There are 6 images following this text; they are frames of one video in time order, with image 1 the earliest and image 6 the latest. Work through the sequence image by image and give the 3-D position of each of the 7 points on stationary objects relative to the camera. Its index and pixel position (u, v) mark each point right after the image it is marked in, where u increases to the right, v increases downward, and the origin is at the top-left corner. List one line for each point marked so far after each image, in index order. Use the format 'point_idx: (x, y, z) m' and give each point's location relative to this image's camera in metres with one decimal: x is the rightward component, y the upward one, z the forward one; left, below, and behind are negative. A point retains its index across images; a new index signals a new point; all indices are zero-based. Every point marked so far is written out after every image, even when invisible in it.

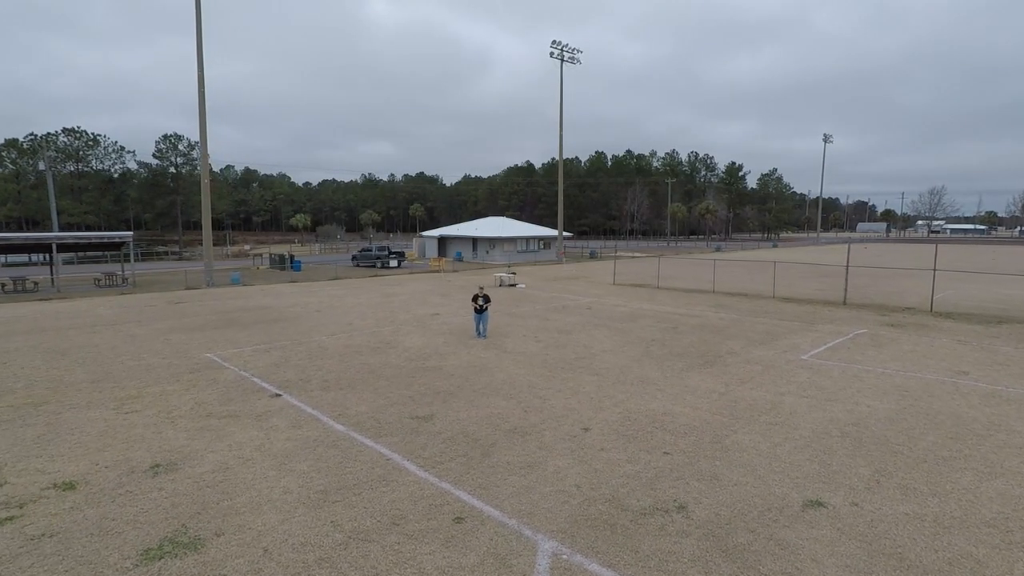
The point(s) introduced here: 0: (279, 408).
0: (-3.7, -1.9, +9.2) m
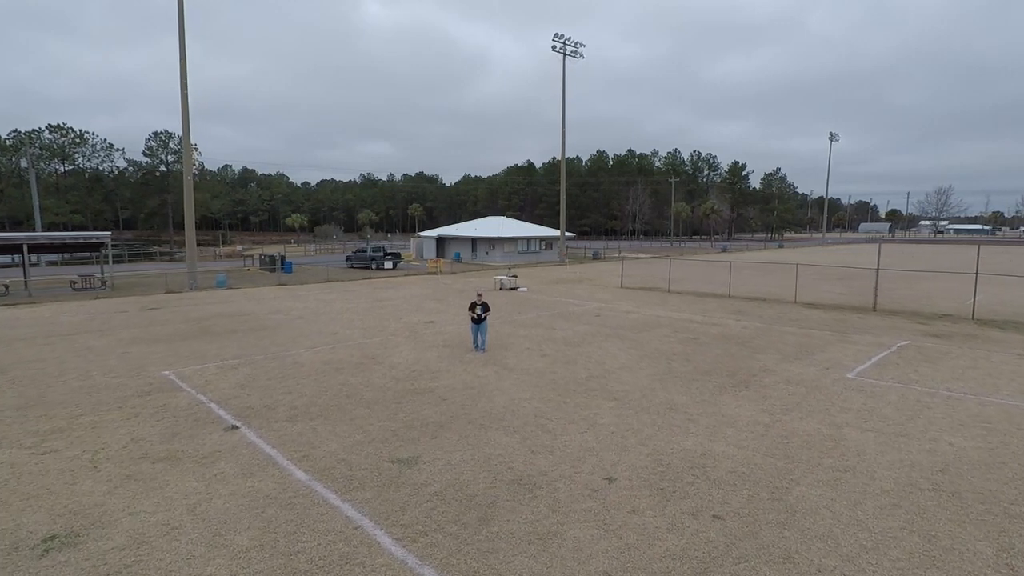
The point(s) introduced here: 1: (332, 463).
0: (-3.7, -2.1, +7.6) m
1: (-2.2, -2.1, +7.0) m
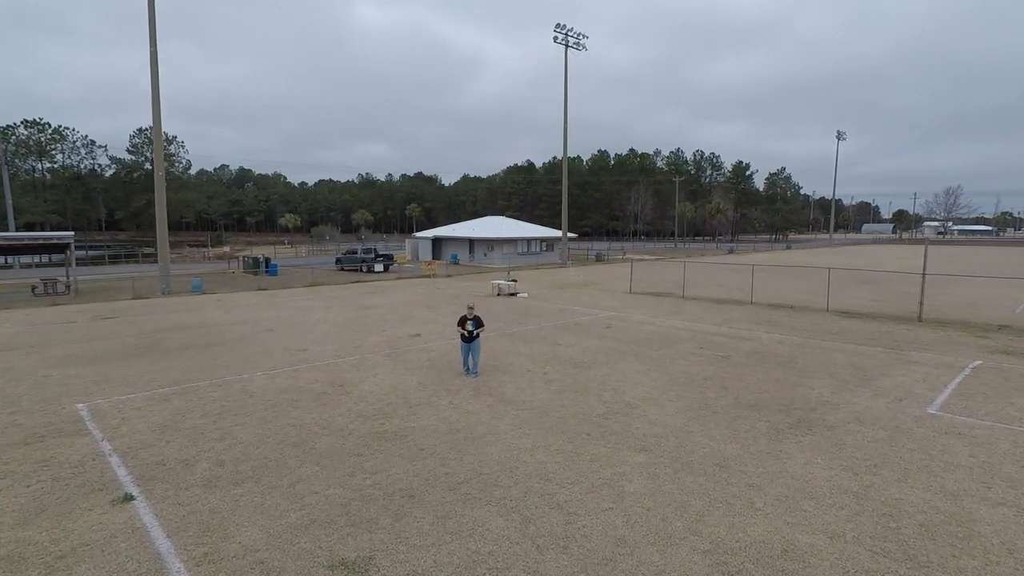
0: (-3.7, -2.3, +5.3) m
1: (-2.2, -2.3, +4.8) m
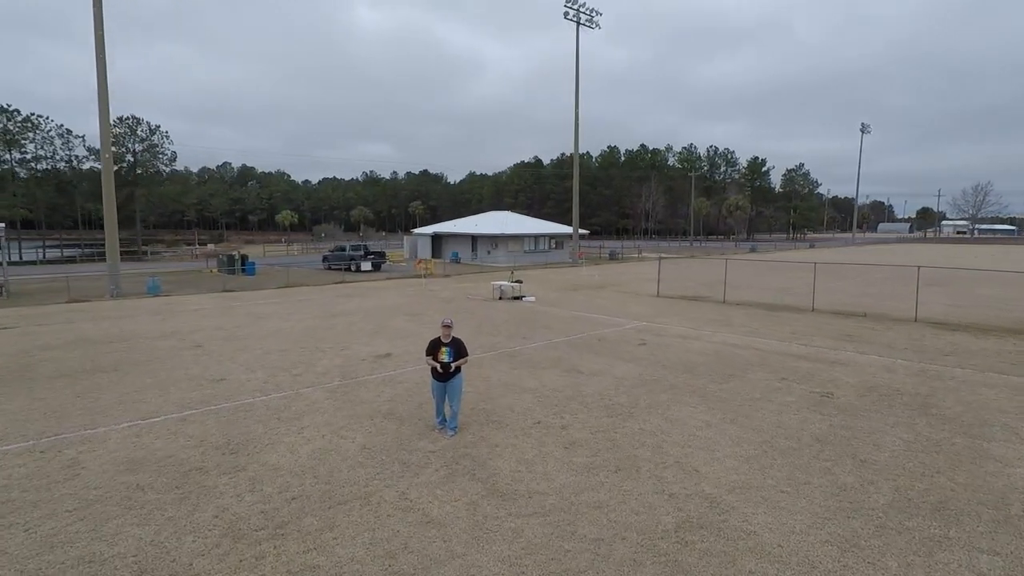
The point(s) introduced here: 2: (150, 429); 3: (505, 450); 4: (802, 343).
0: (-3.8, -2.4, +1.5) m
1: (-2.3, -2.4, +0.9) m
2: (-4.4, -1.7, +7.1) m
3: (-0.1, -1.8, +6.4) m
4: (+6.1, -1.2, +12.1) m
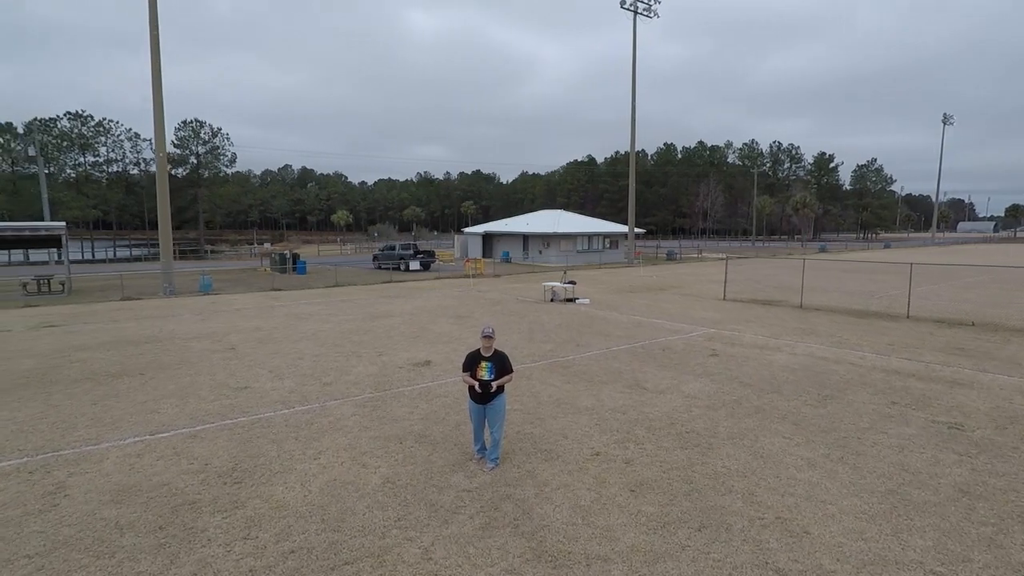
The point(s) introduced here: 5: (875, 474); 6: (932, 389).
0: (-3.7, -2.4, +0.6) m
1: (-2.3, -2.4, -0.1) m
2: (-3.9, -1.7, +6.2) m
3: (+0.4, -1.8, +5.2) m
4: (+7.1, -1.2, +10.3) m
5: (+3.4, -1.8, +5.5) m
6: (+6.0, -1.5, +8.3) m
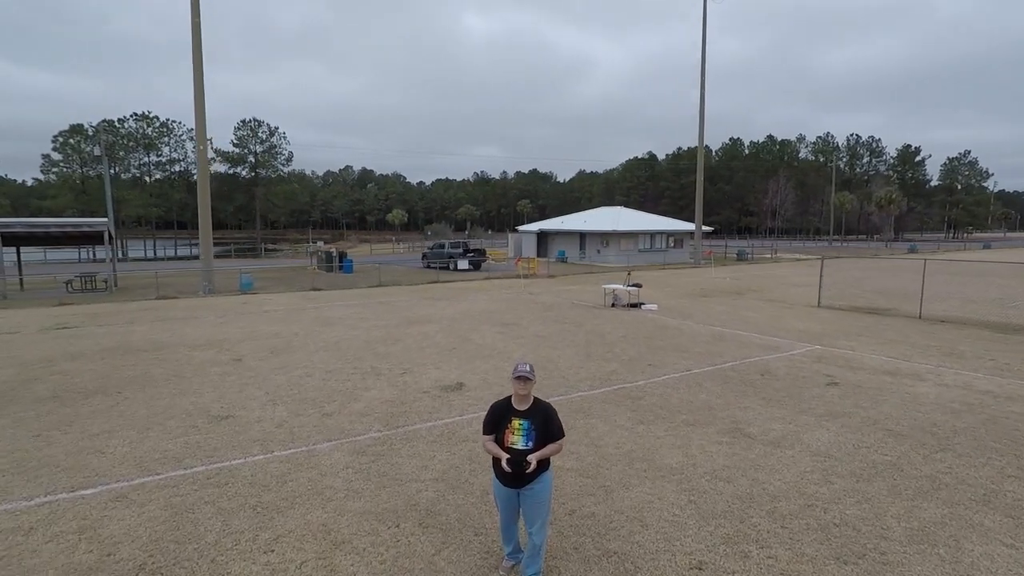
0: (-3.9, -2.4, -1.1) m
1: (-2.6, -2.5, -2.0) m
2: (-3.5, -1.7, +4.4) m
3: (+0.7, -1.9, +3.0) m
4: (+7.8, -1.4, +7.5) m
5: (+3.7, -1.9, +3.0) m
6: (+6.6, -1.6, +5.5) m
